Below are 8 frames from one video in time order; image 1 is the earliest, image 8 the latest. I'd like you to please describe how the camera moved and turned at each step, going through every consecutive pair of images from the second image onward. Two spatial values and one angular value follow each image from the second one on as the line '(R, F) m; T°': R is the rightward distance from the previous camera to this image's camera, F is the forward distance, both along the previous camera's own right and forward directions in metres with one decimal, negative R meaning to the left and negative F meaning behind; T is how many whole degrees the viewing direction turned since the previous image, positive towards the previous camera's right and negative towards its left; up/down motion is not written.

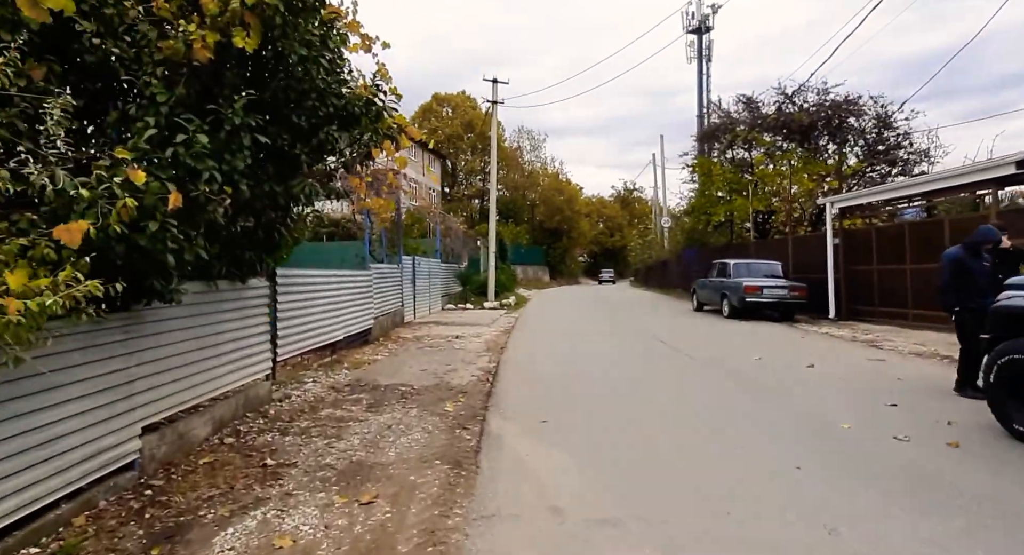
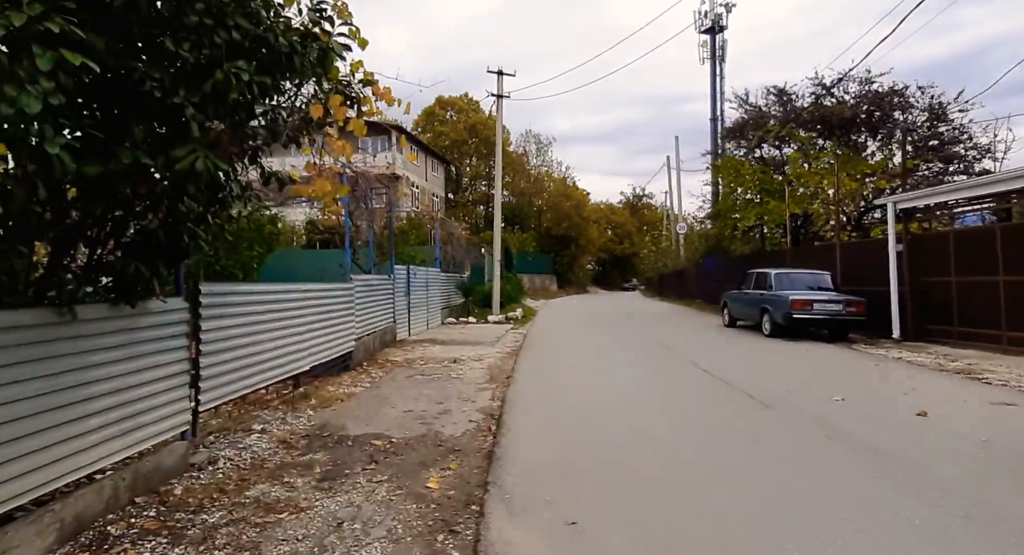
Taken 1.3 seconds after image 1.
(0.0, +2.1) m; -1°
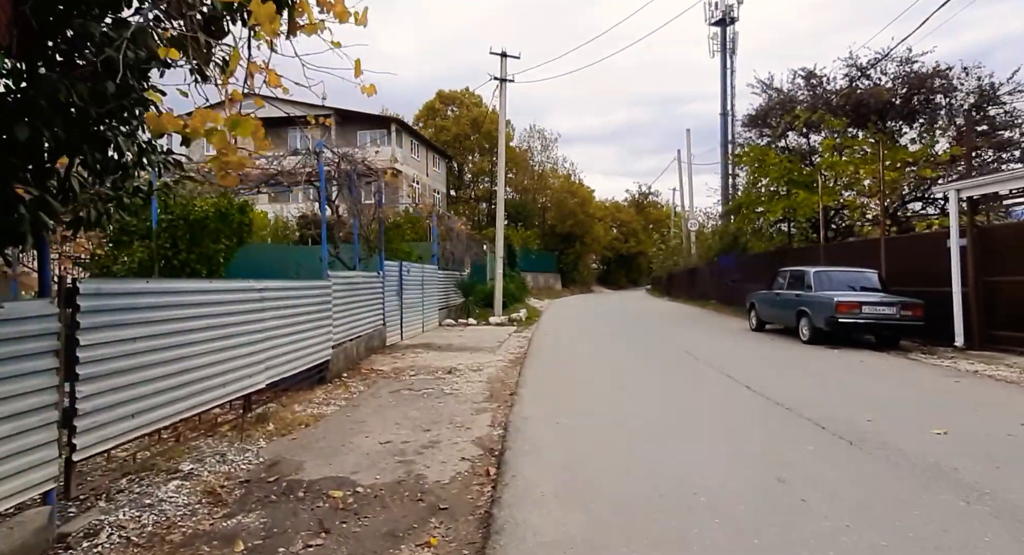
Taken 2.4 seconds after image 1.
(0.0, +1.7) m; 0°
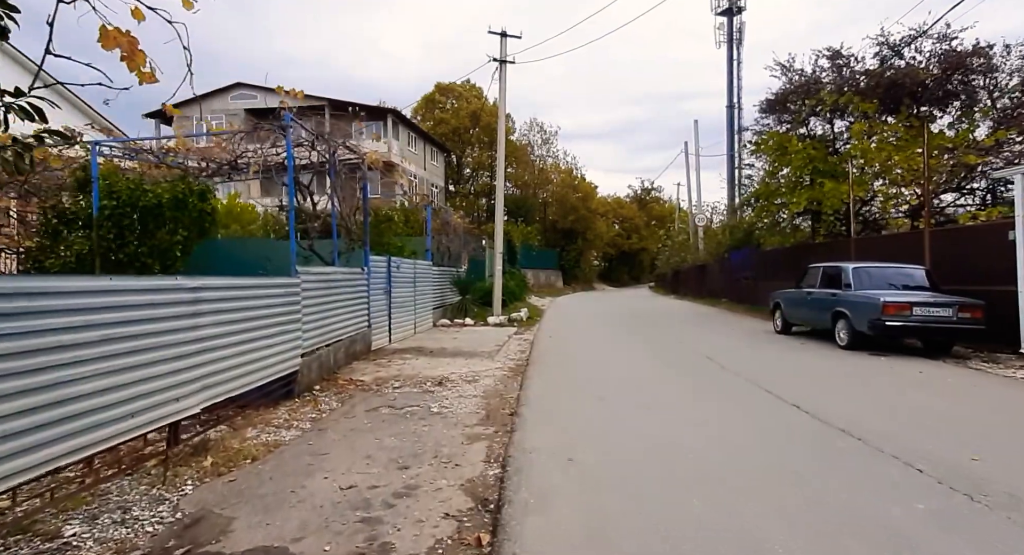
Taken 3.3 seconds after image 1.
(0.0, +1.5) m; 0°
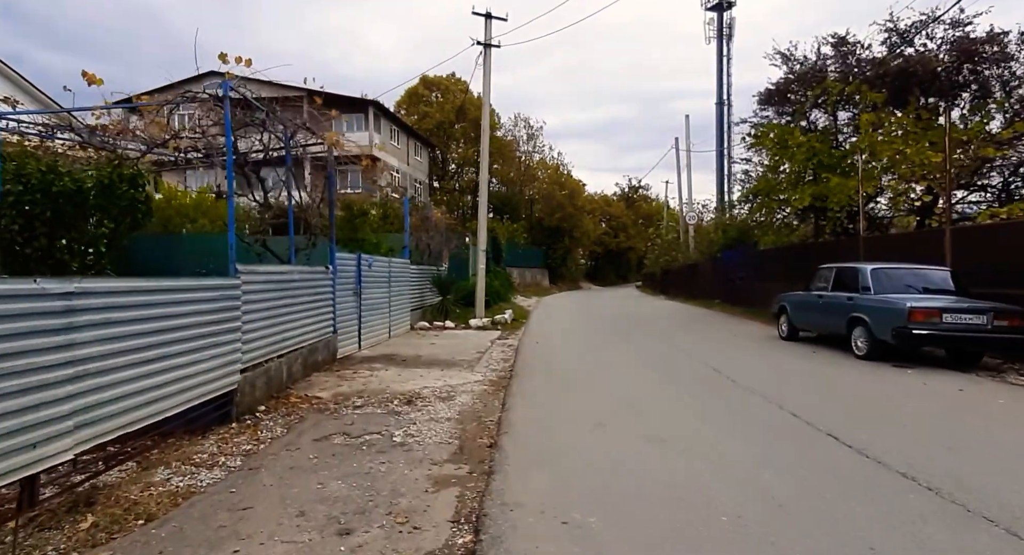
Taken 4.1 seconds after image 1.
(+0.1, +1.3) m; +1°
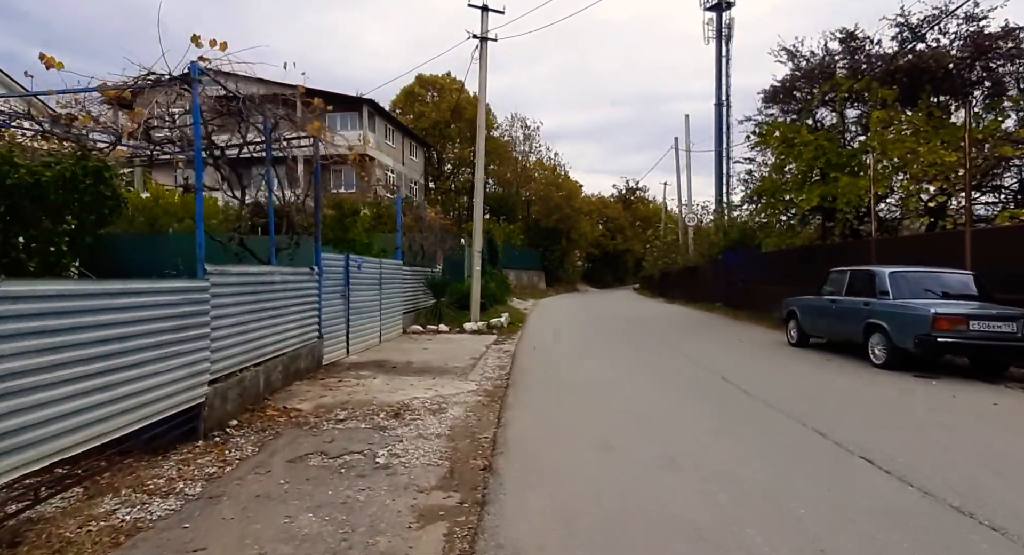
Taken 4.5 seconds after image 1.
(0.0, +0.6) m; 0°
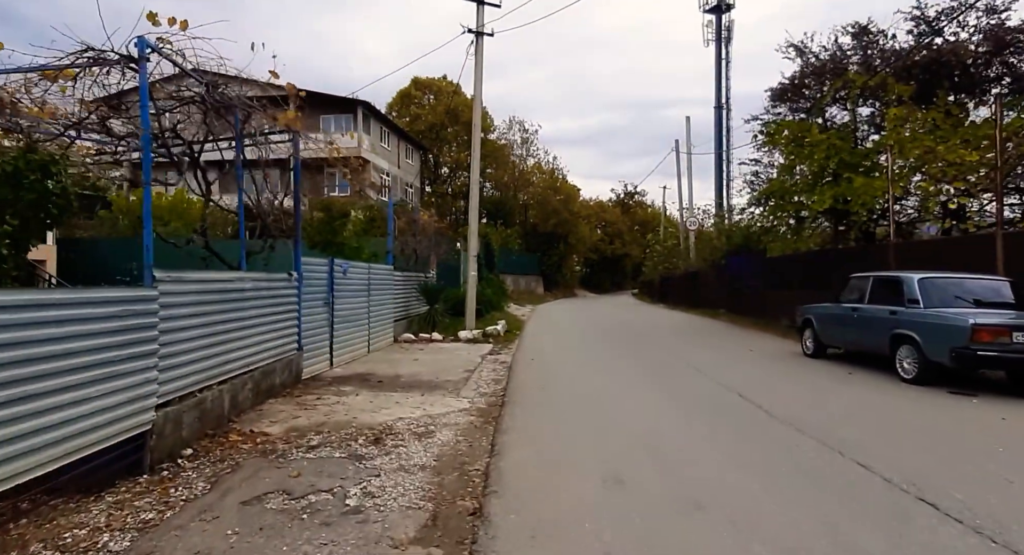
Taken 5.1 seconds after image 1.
(0.0, +0.8) m; 0°
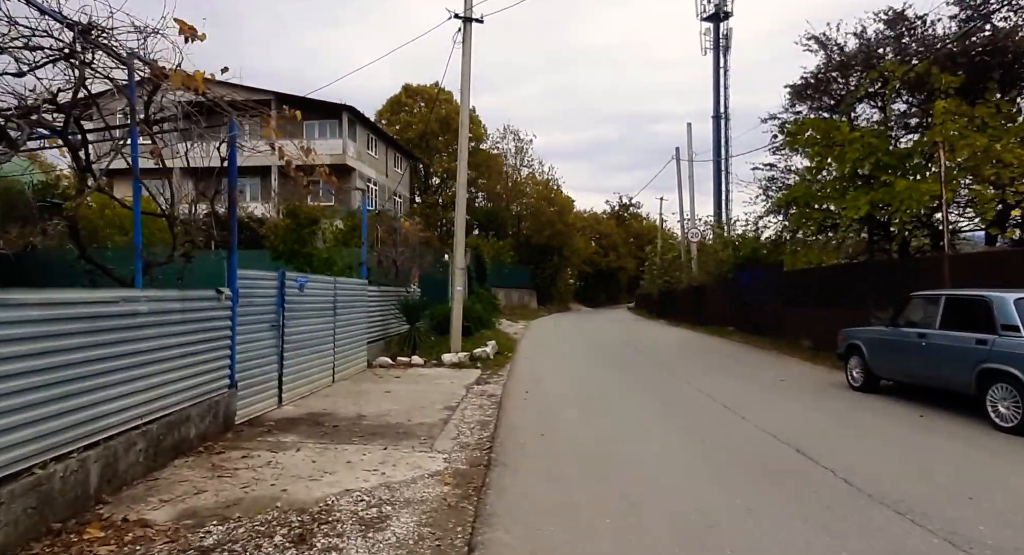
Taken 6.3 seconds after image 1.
(0.0, +1.9) m; +1°
